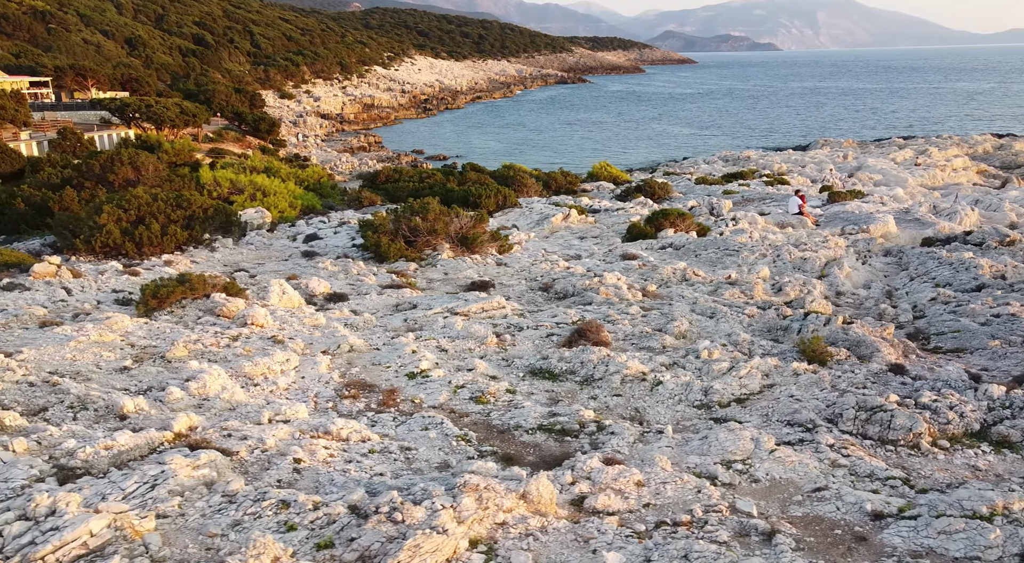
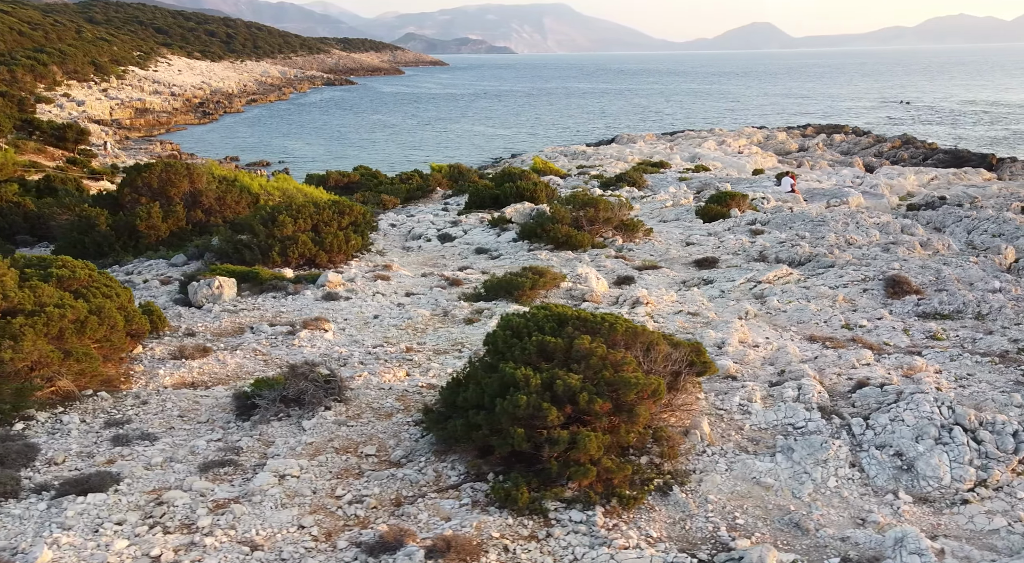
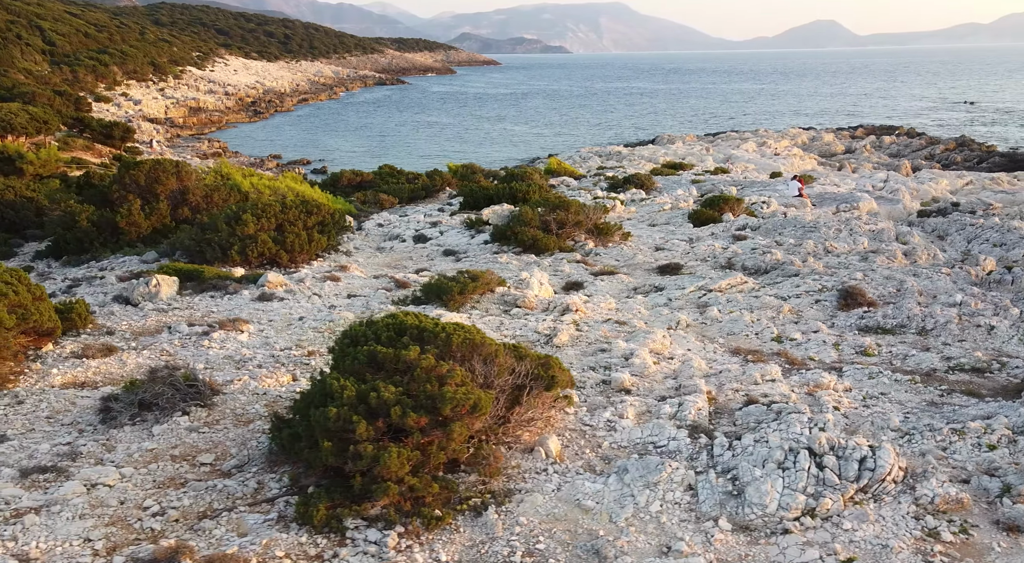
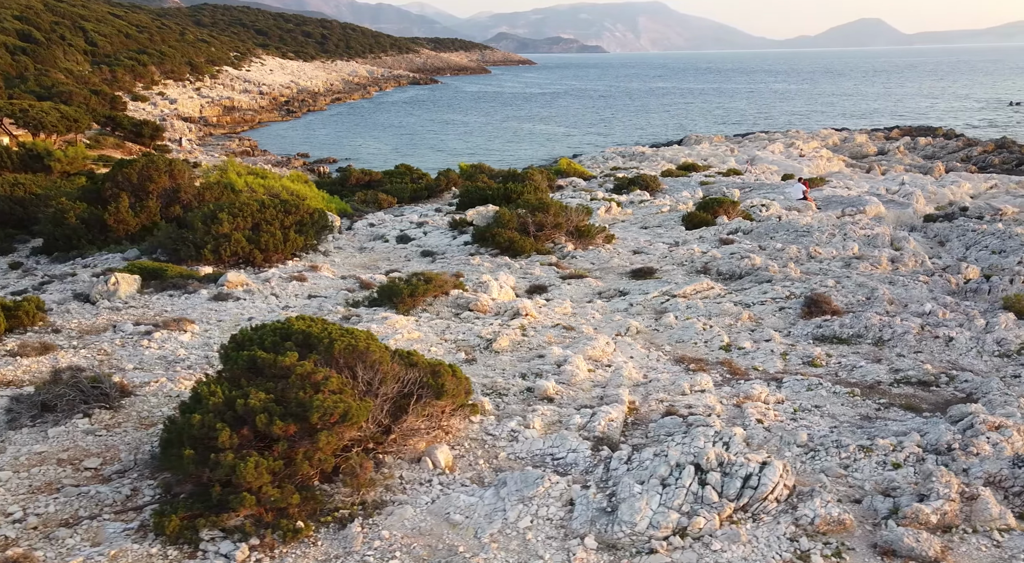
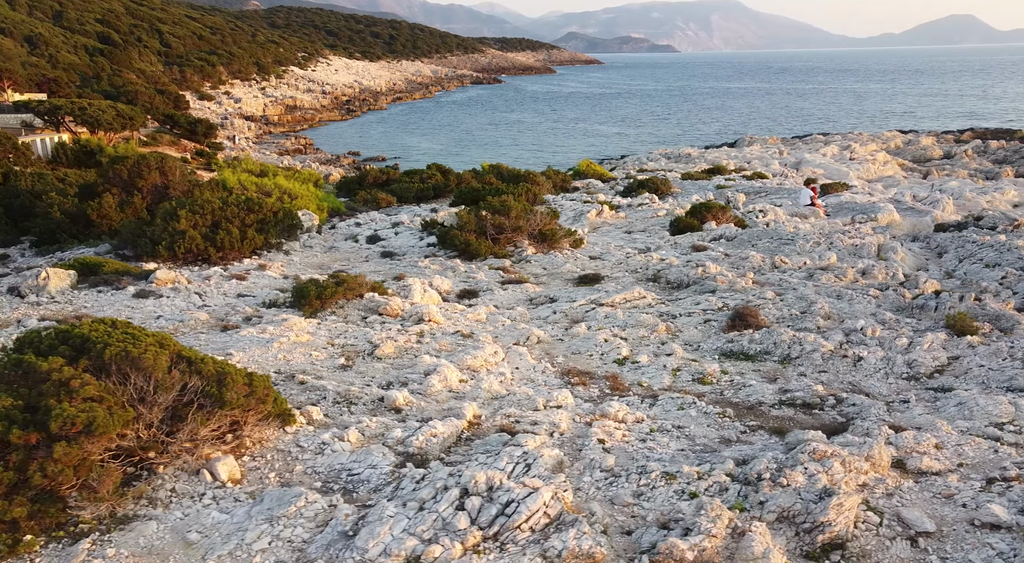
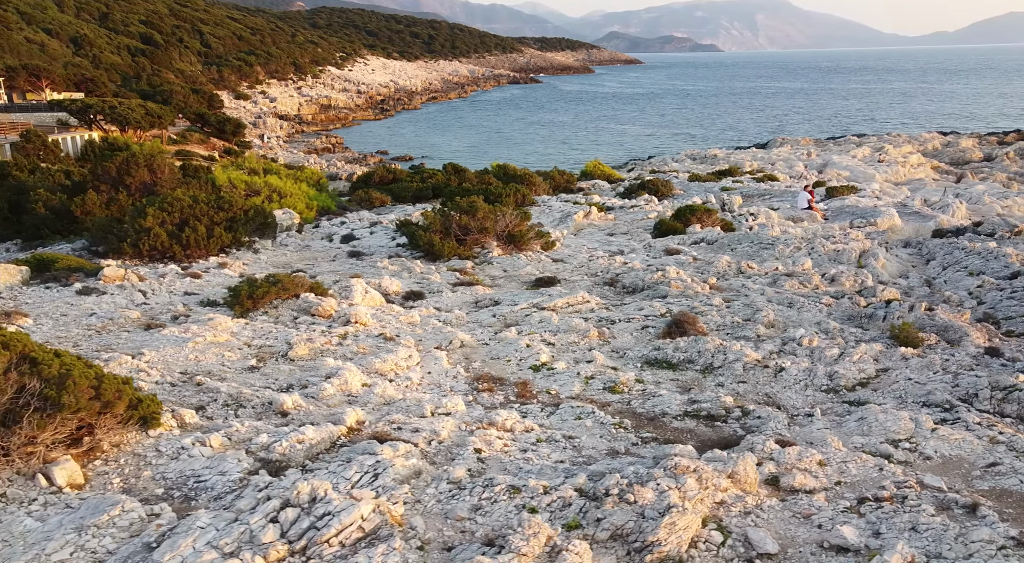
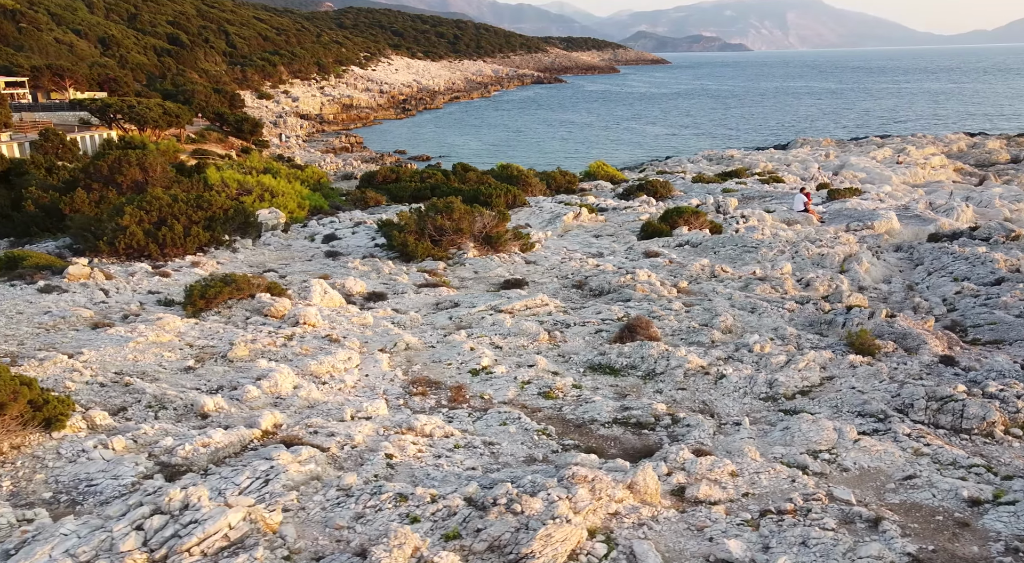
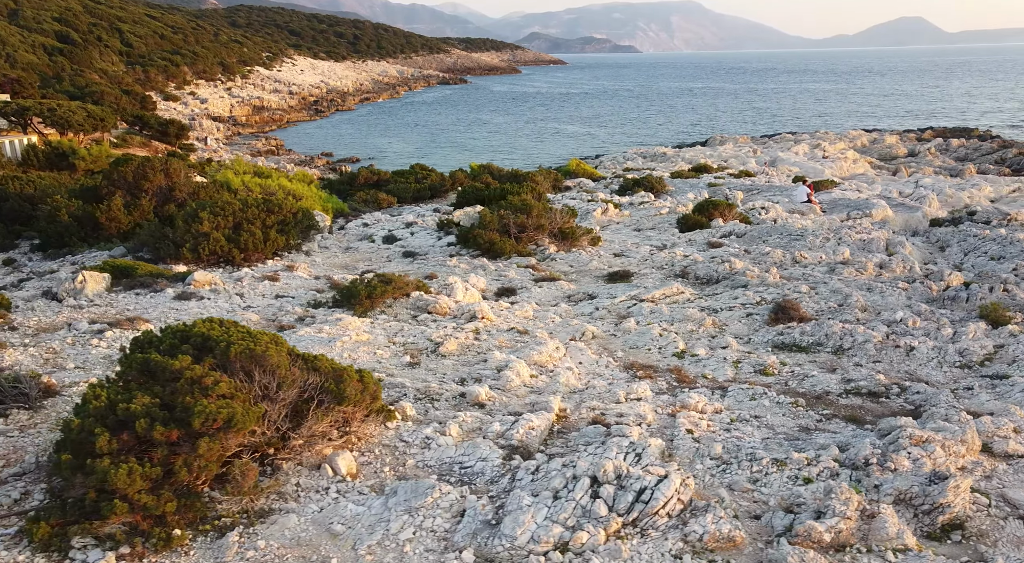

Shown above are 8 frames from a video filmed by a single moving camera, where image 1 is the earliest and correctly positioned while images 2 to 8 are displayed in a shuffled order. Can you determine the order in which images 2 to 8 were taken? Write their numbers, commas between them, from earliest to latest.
7, 6, 5, 8, 4, 3, 2
